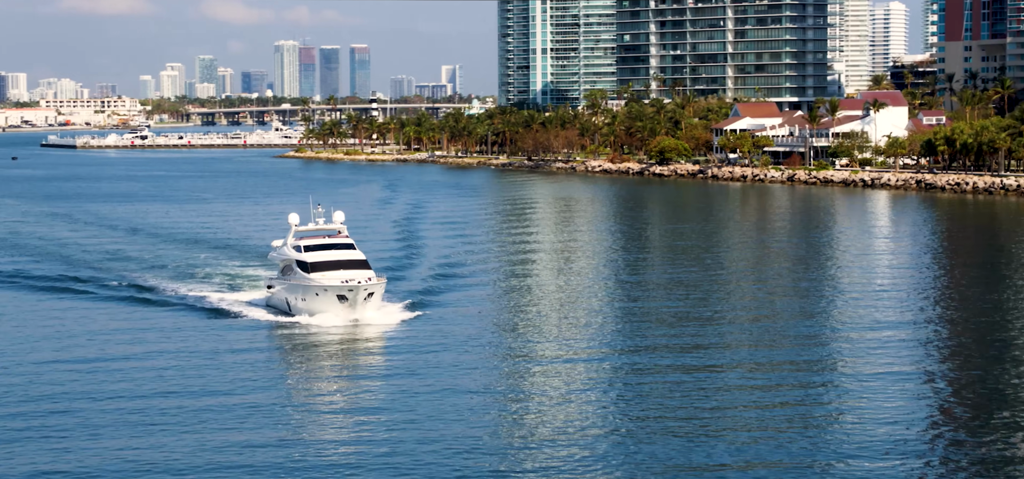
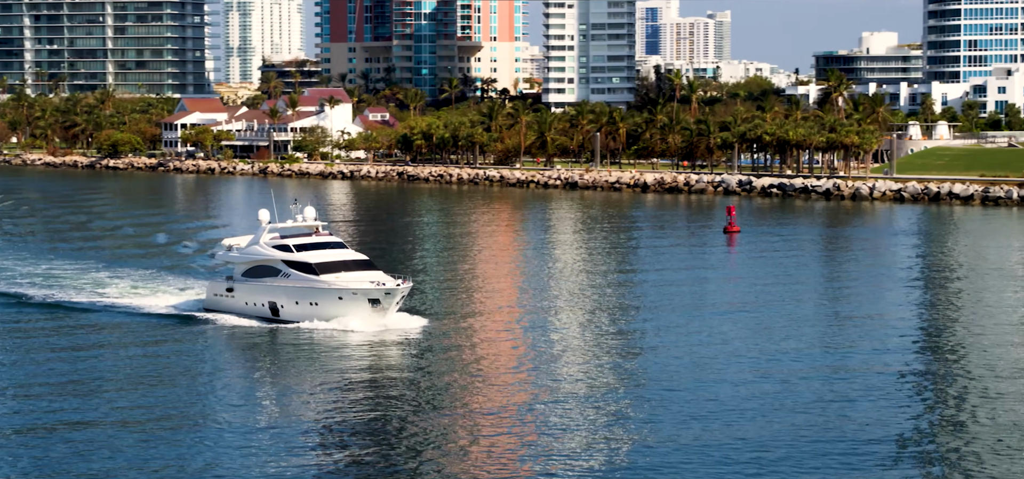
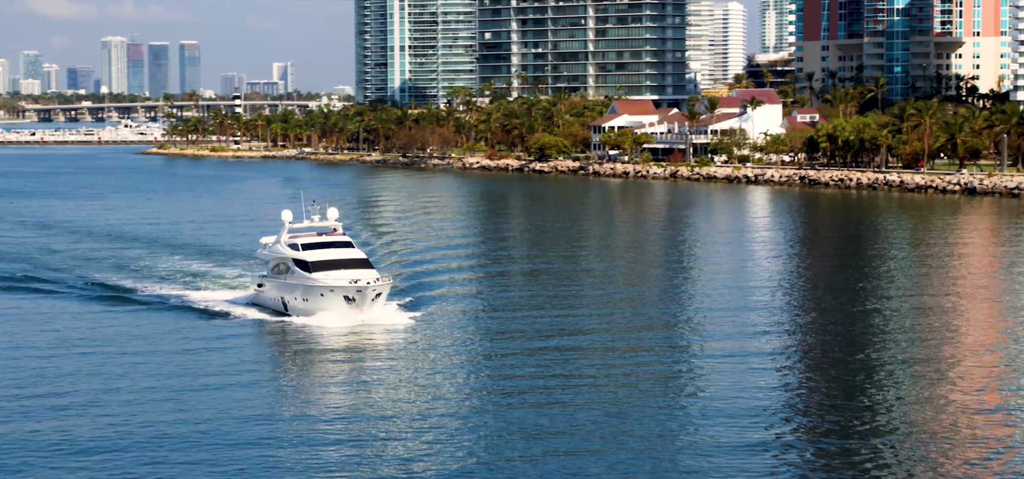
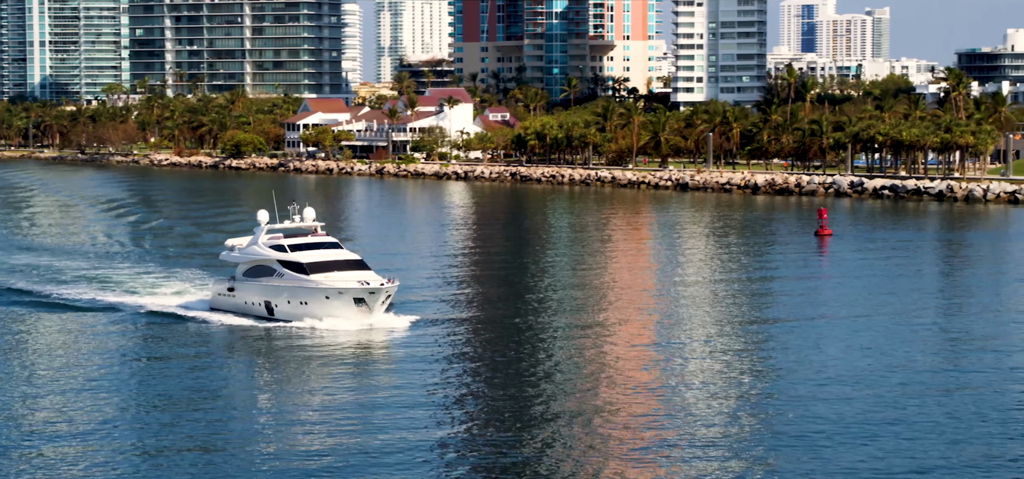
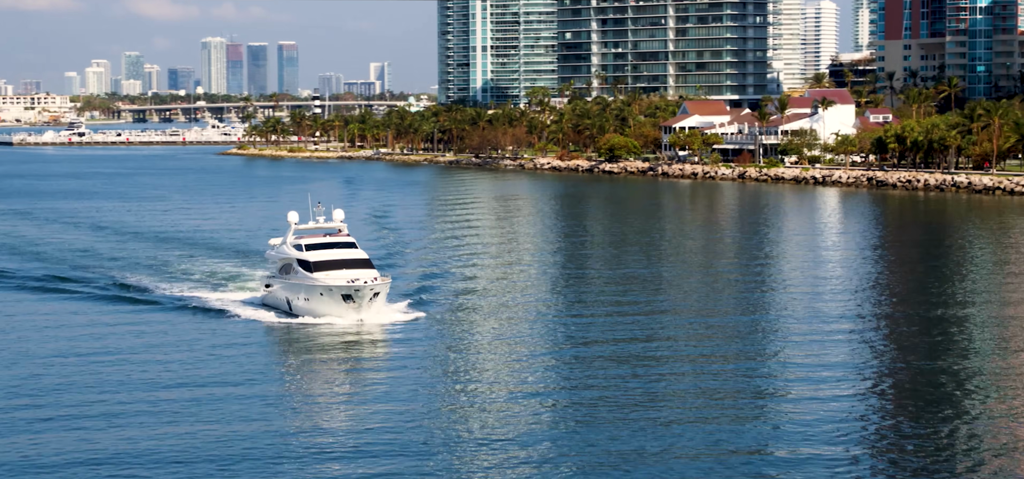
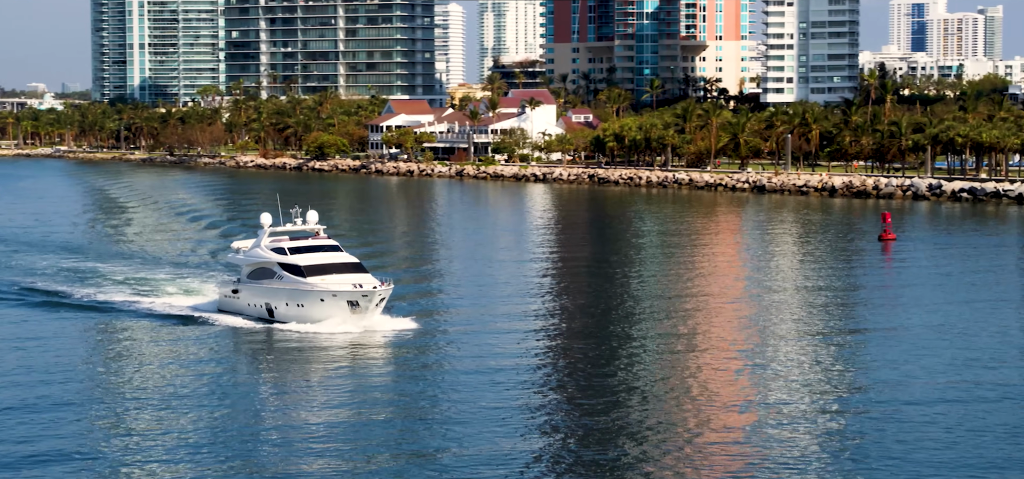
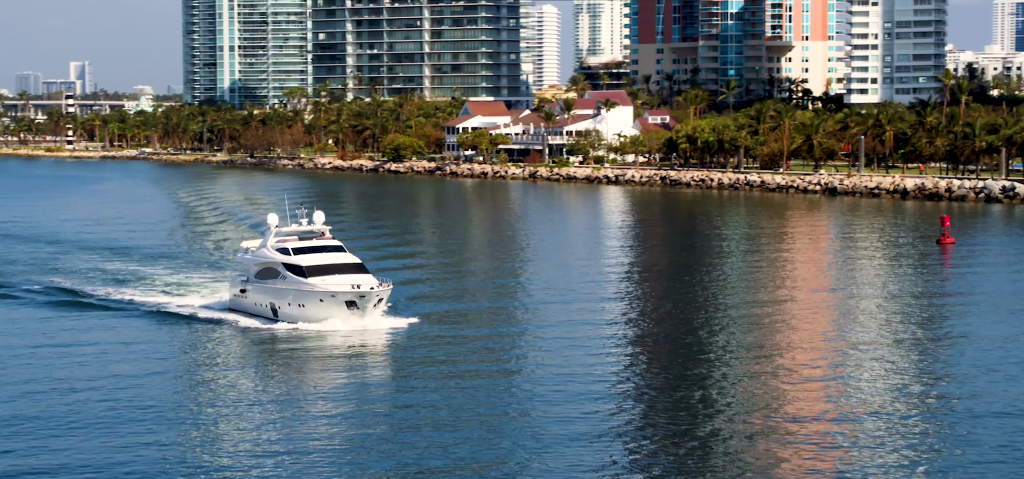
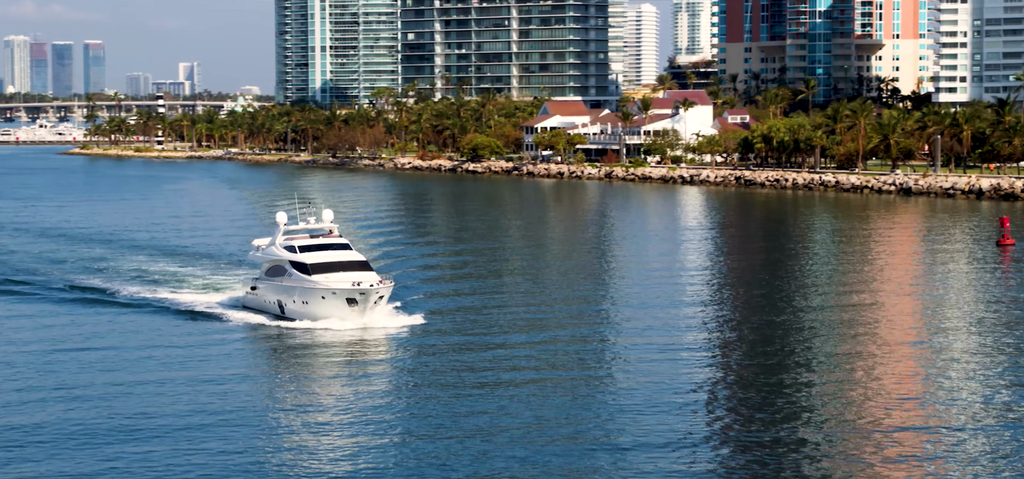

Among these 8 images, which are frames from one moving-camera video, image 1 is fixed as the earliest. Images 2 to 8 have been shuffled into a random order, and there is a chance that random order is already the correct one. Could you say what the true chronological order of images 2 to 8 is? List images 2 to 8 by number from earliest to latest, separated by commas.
5, 3, 8, 7, 6, 4, 2
